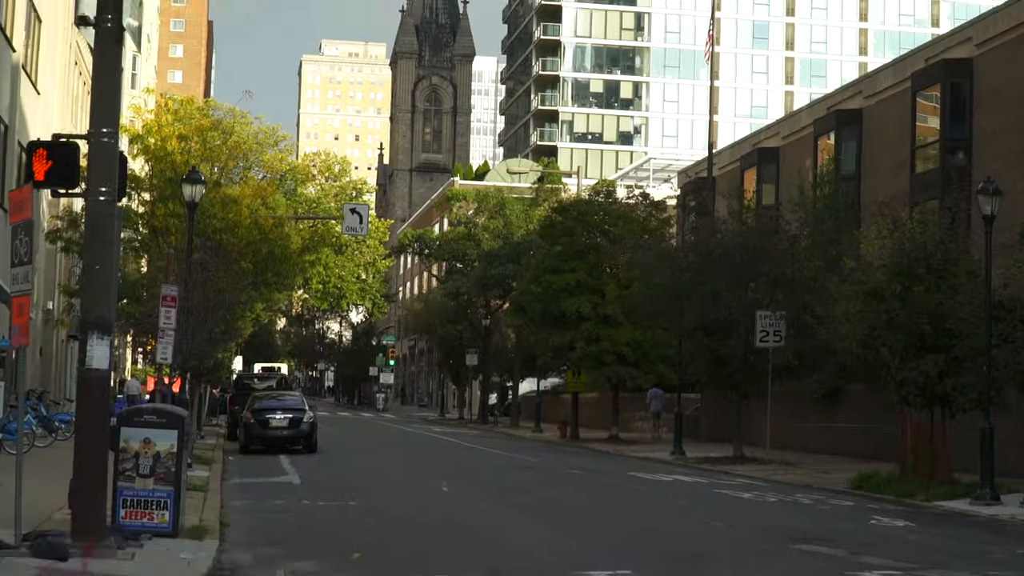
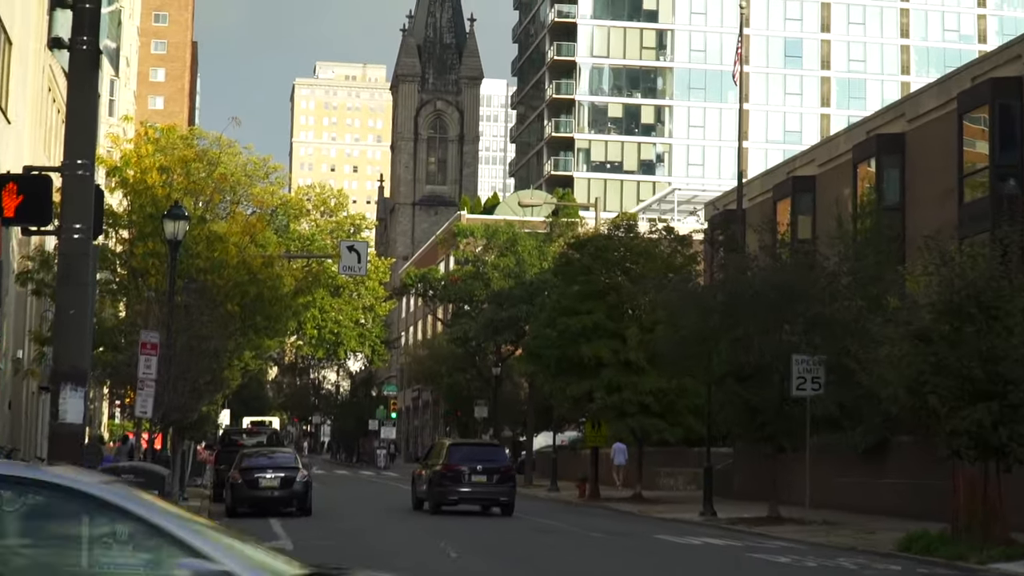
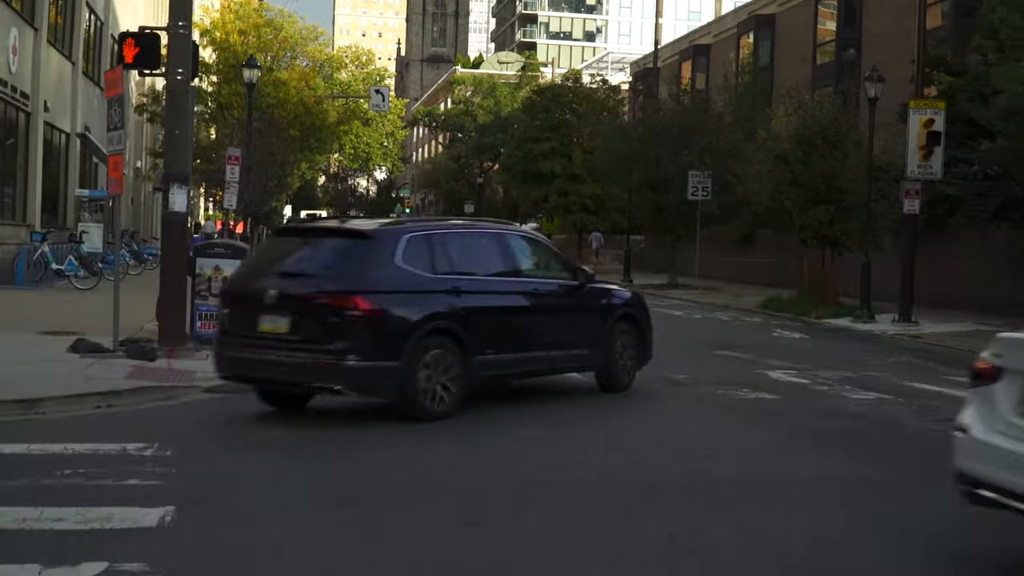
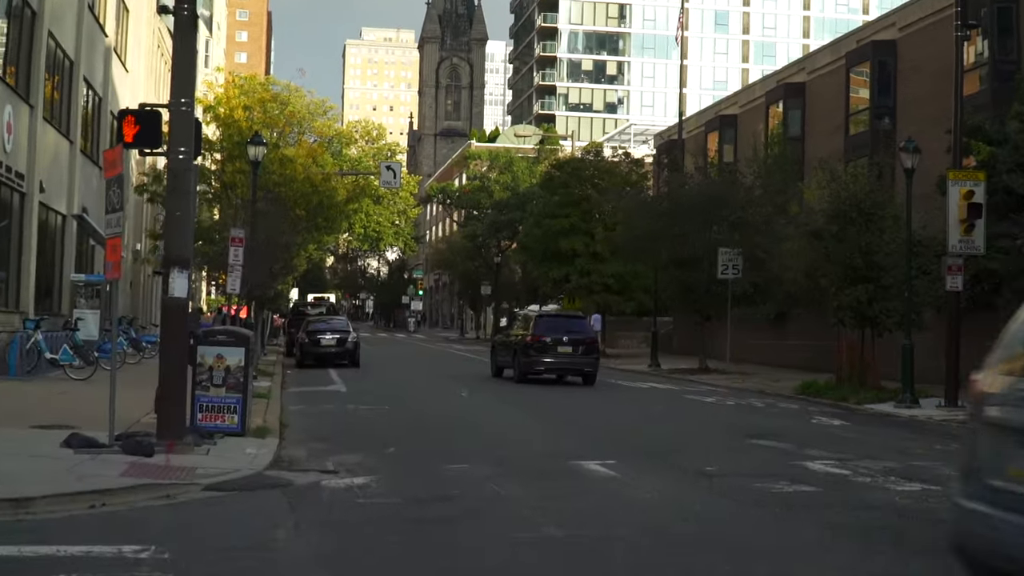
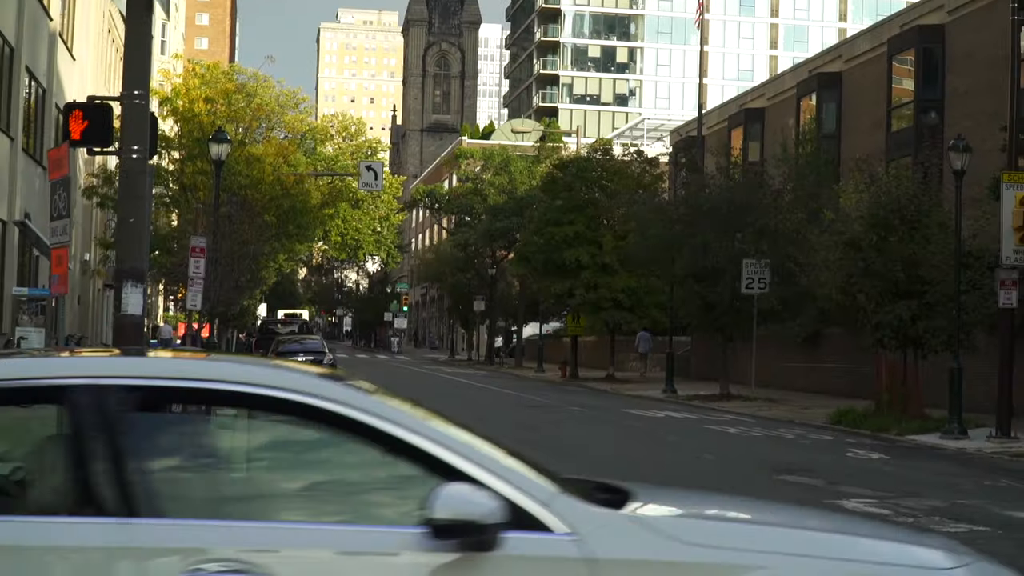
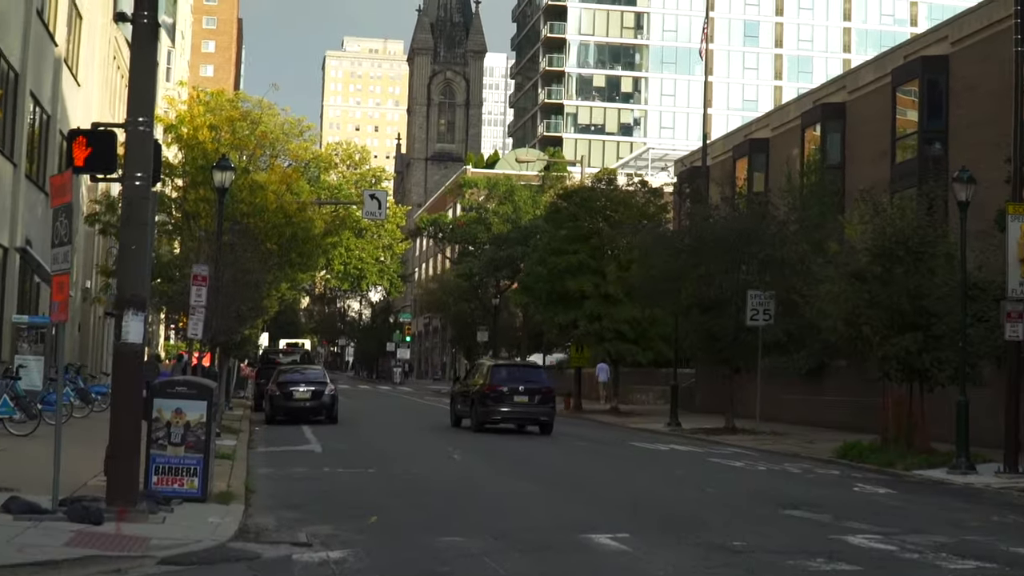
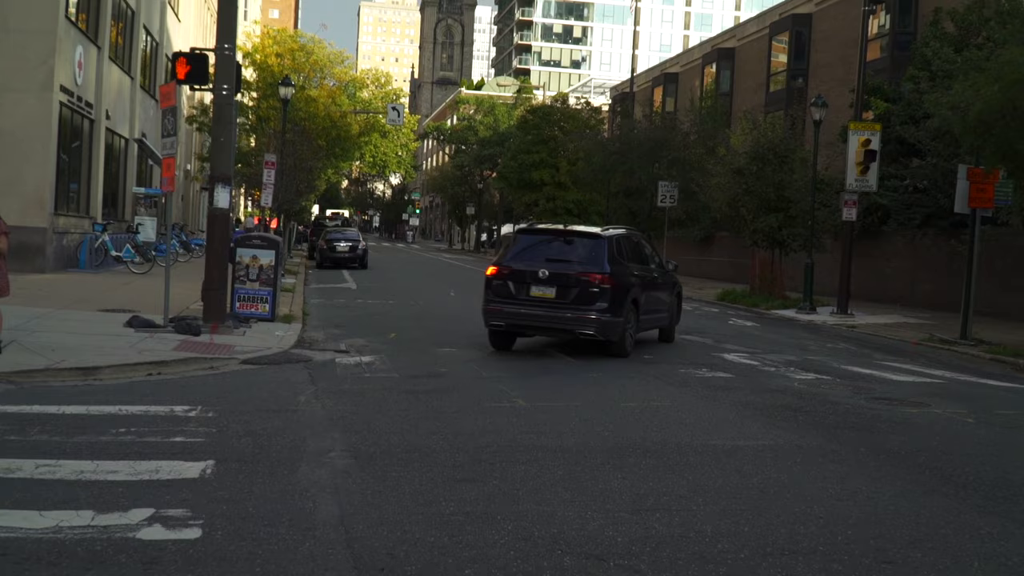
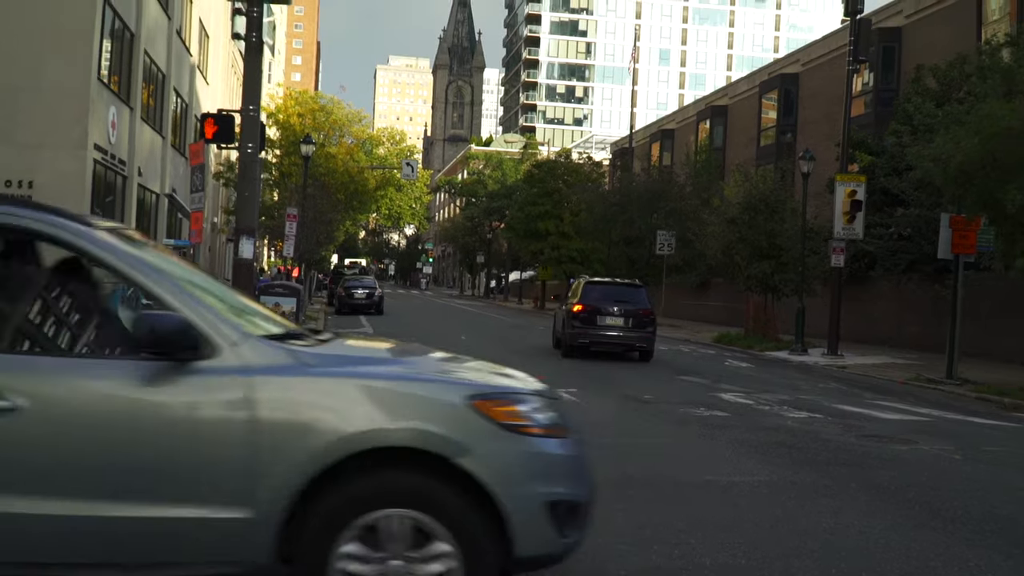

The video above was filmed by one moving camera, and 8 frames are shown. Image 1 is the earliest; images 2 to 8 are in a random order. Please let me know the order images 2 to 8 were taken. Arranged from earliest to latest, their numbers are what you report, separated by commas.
5, 3, 7, 8, 4, 6, 2
